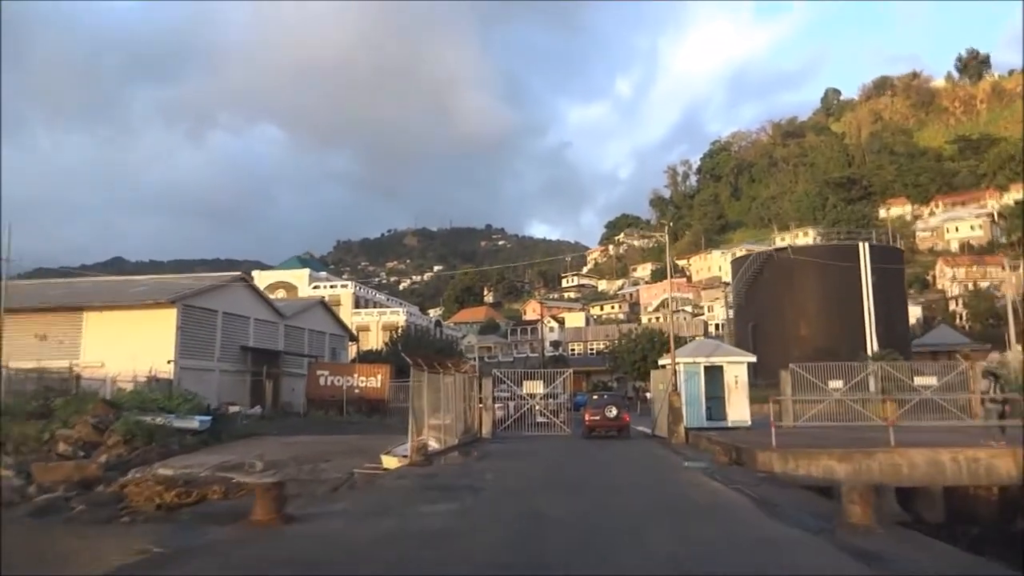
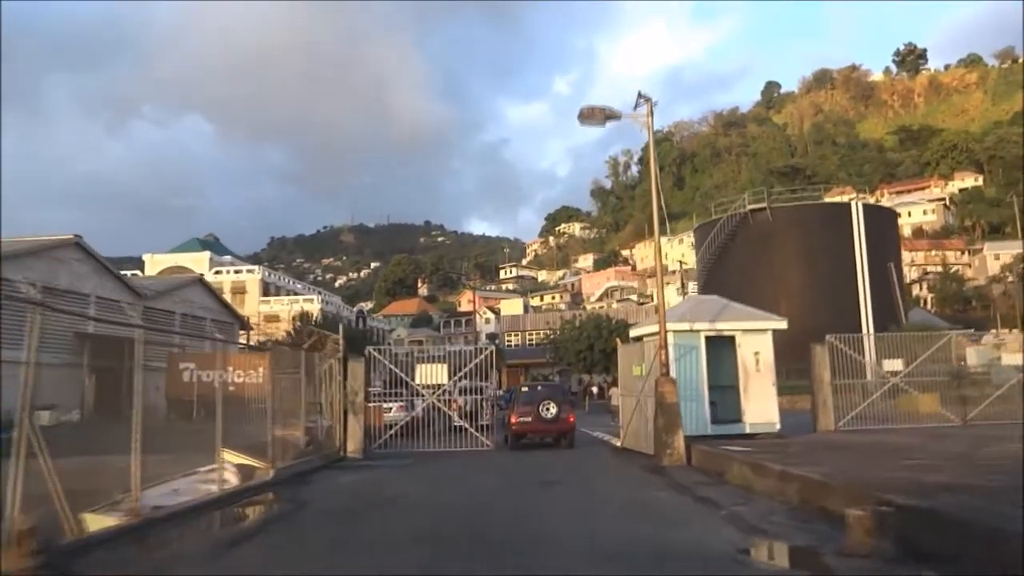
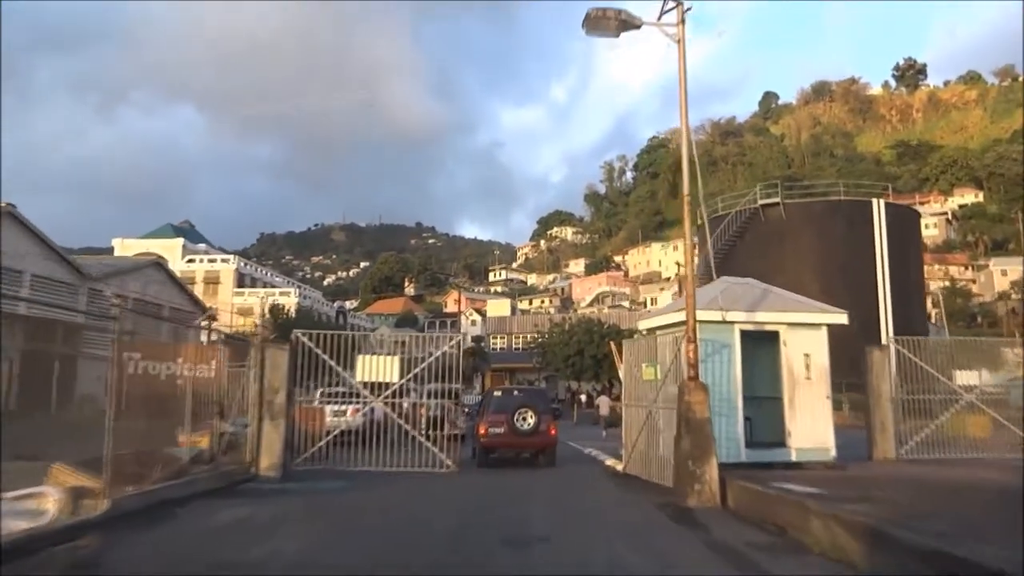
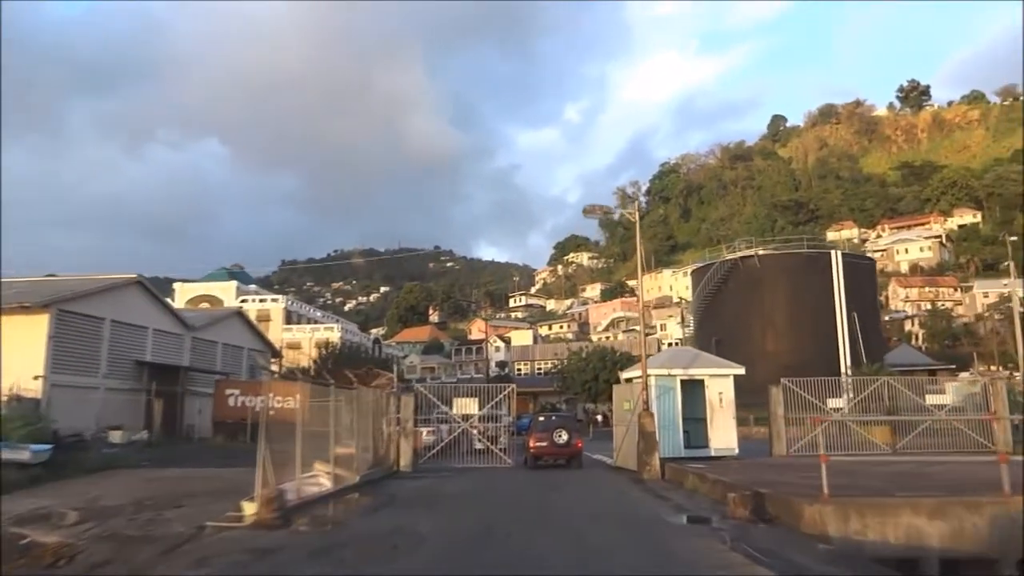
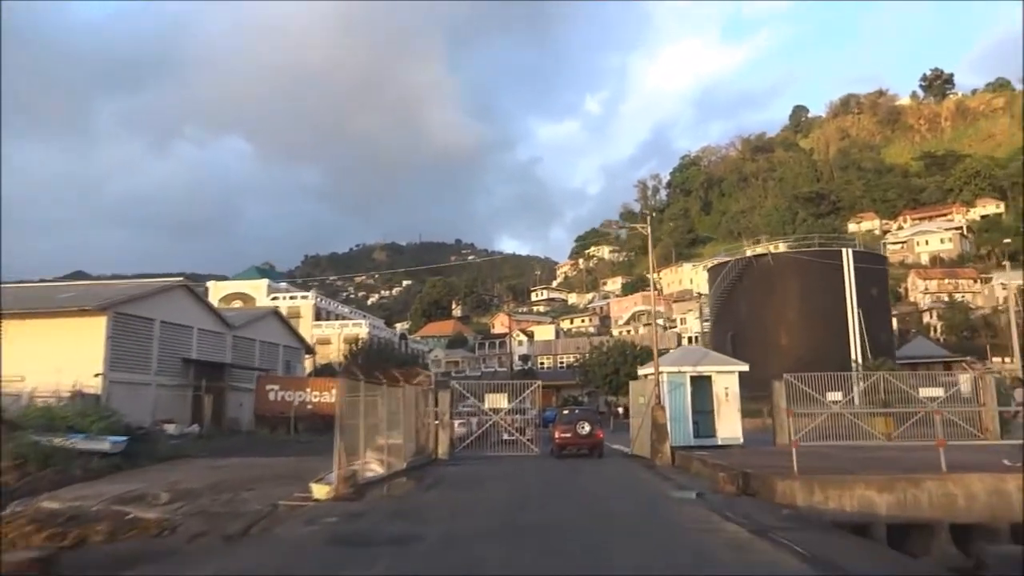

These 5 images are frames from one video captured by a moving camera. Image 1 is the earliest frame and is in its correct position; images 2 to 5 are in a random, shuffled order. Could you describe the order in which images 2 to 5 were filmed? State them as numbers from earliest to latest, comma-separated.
5, 4, 2, 3
